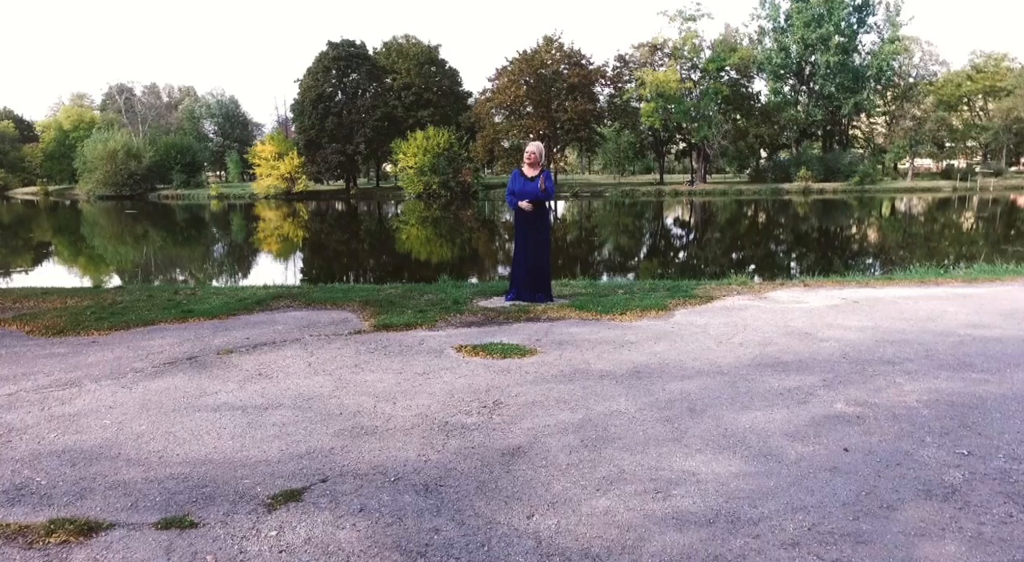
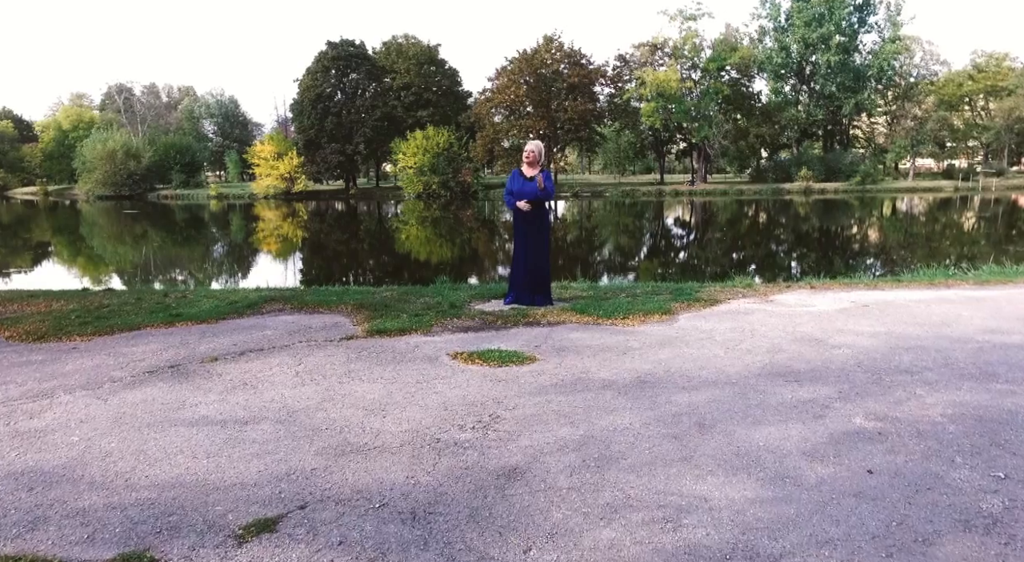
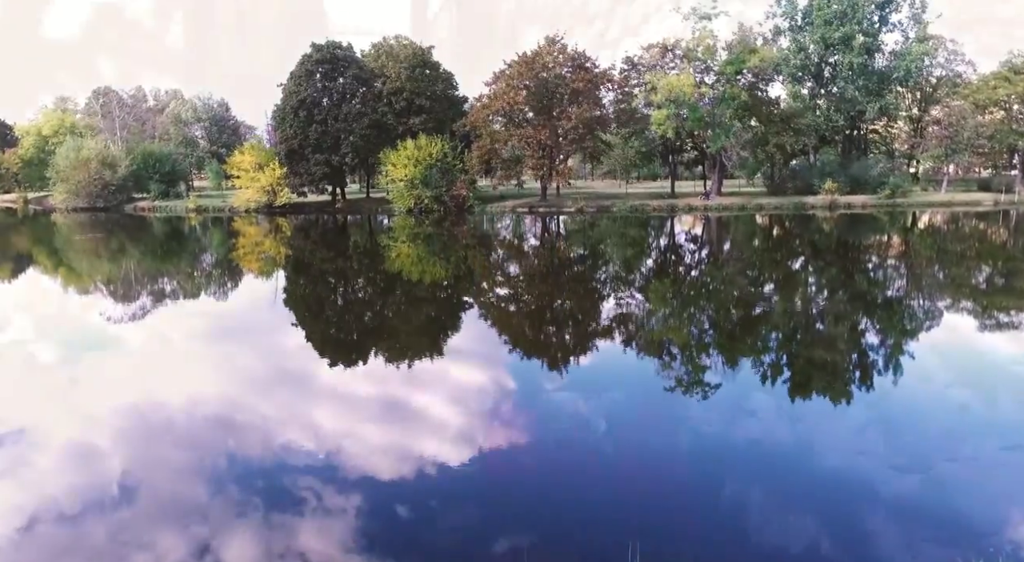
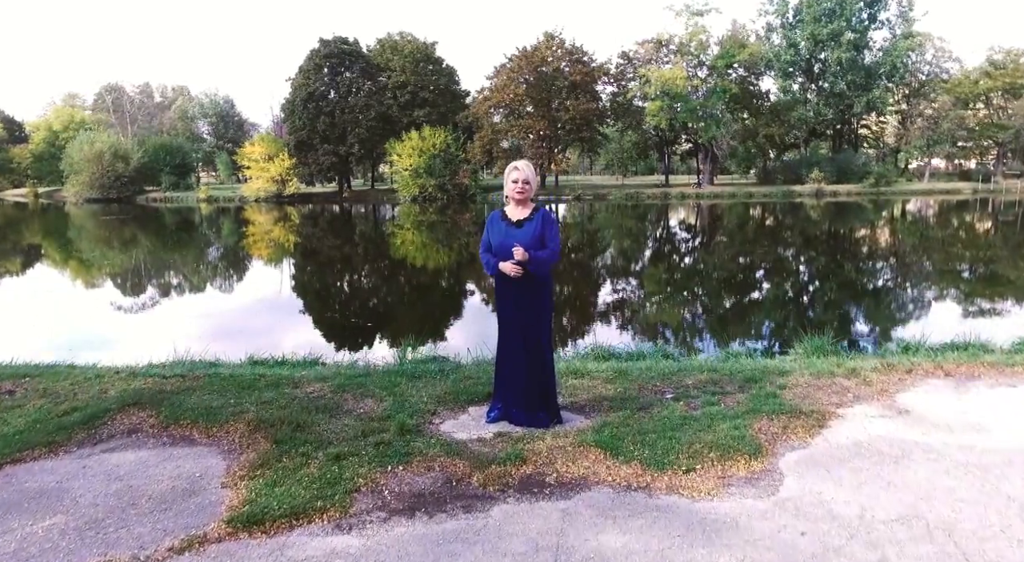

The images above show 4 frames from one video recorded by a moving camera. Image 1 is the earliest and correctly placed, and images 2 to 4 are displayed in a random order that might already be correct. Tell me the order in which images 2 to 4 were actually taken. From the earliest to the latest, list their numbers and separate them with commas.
2, 4, 3
